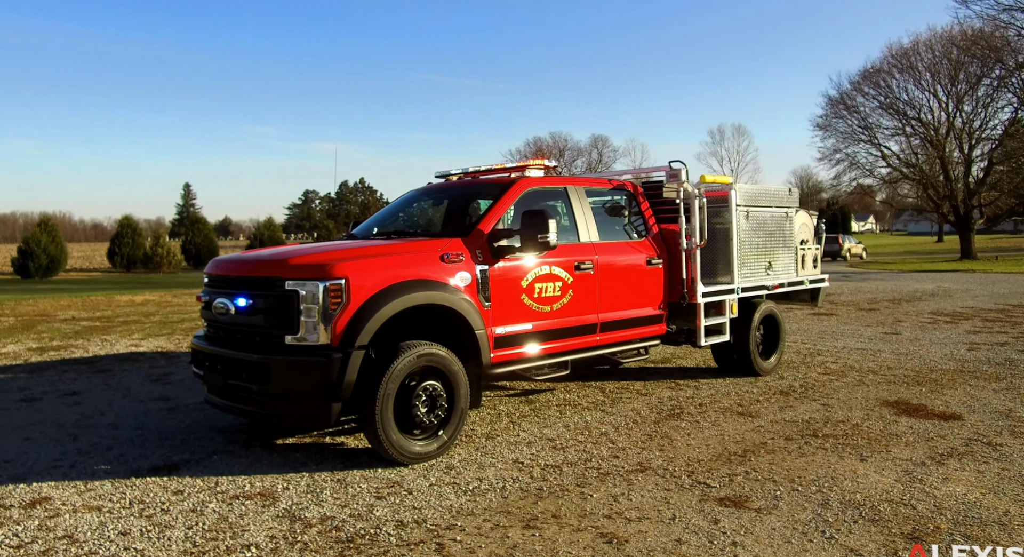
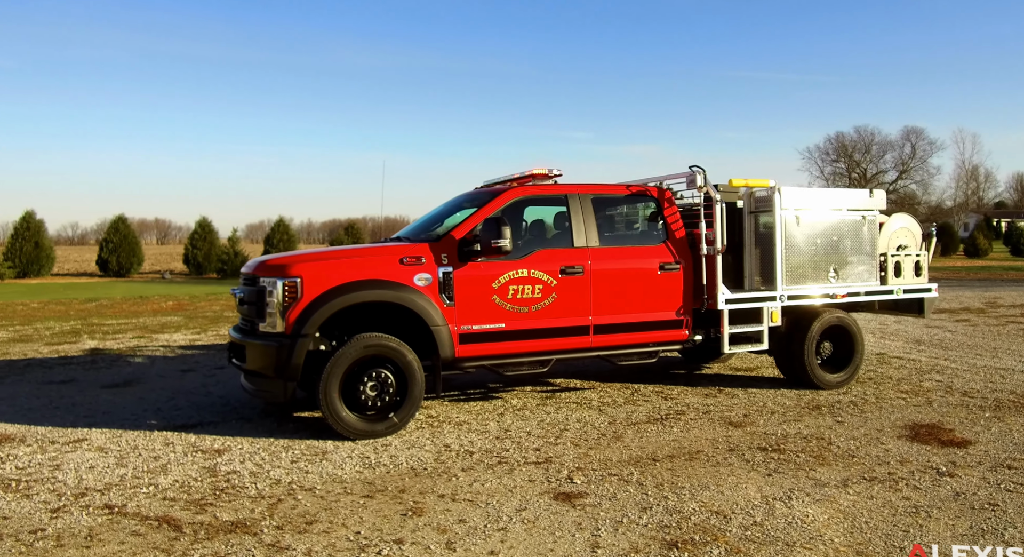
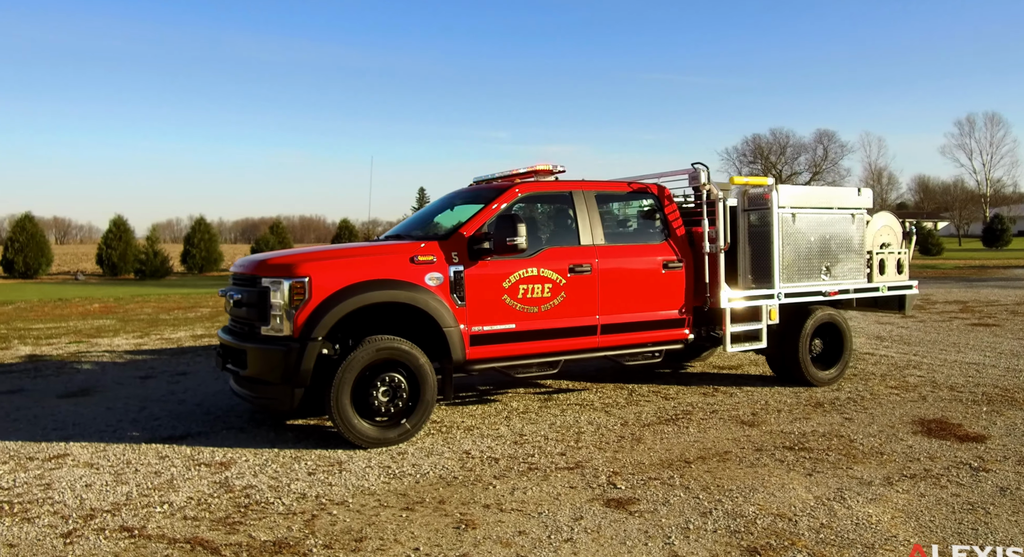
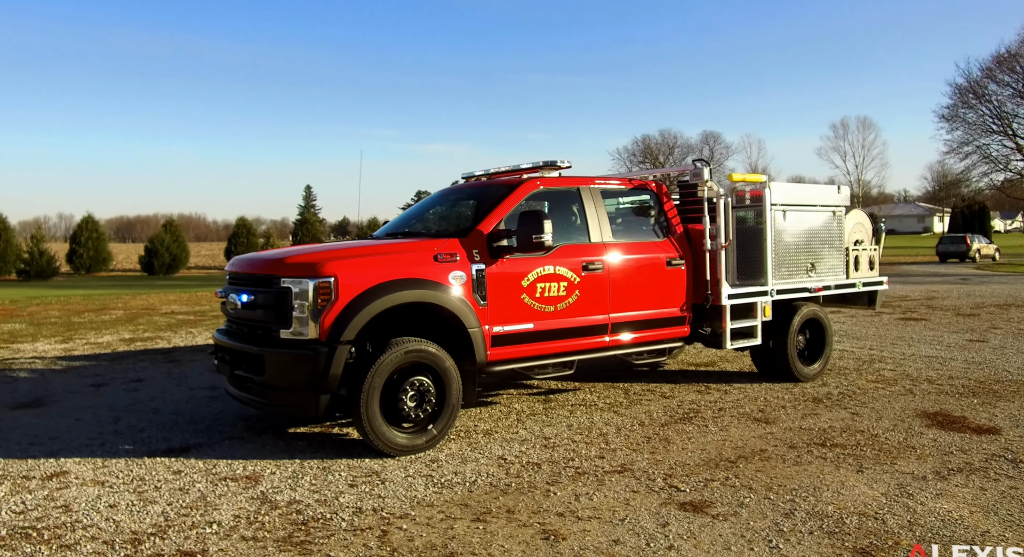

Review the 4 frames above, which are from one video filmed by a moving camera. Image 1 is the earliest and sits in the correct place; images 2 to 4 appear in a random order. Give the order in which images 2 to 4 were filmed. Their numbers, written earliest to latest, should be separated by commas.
4, 3, 2
